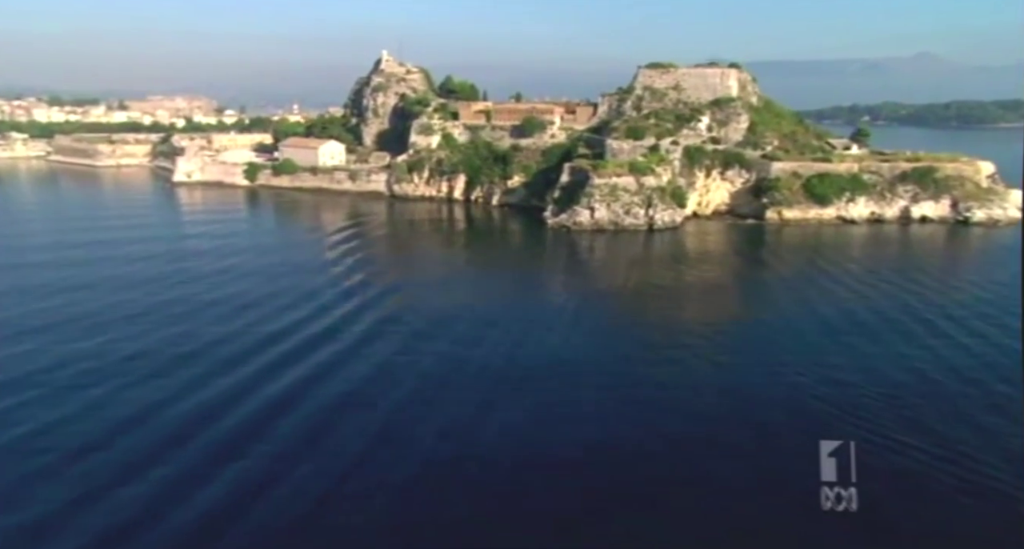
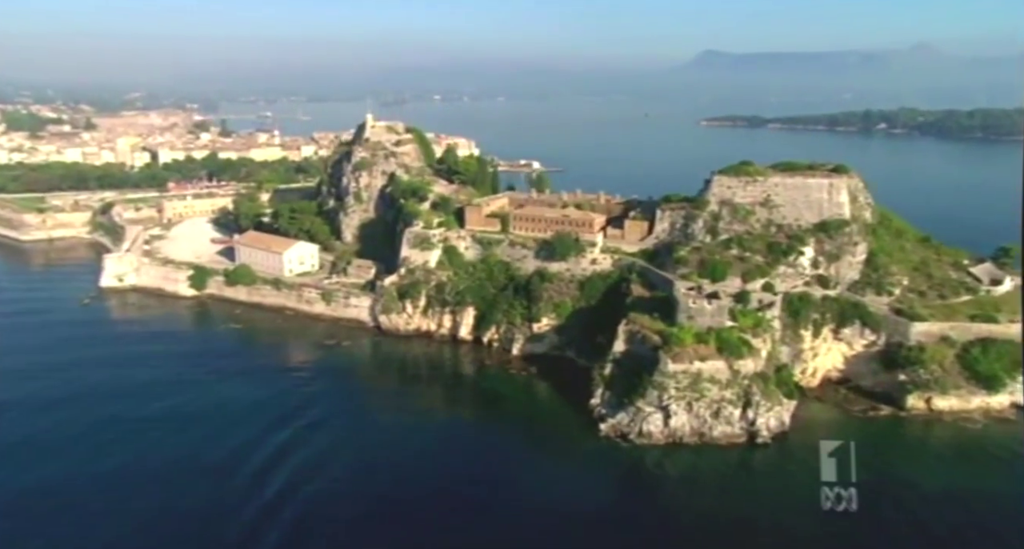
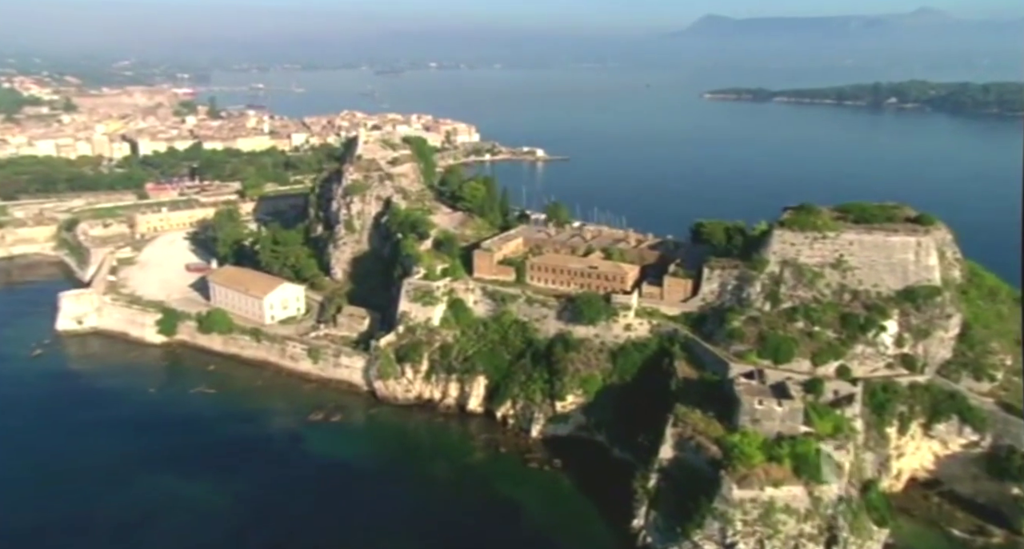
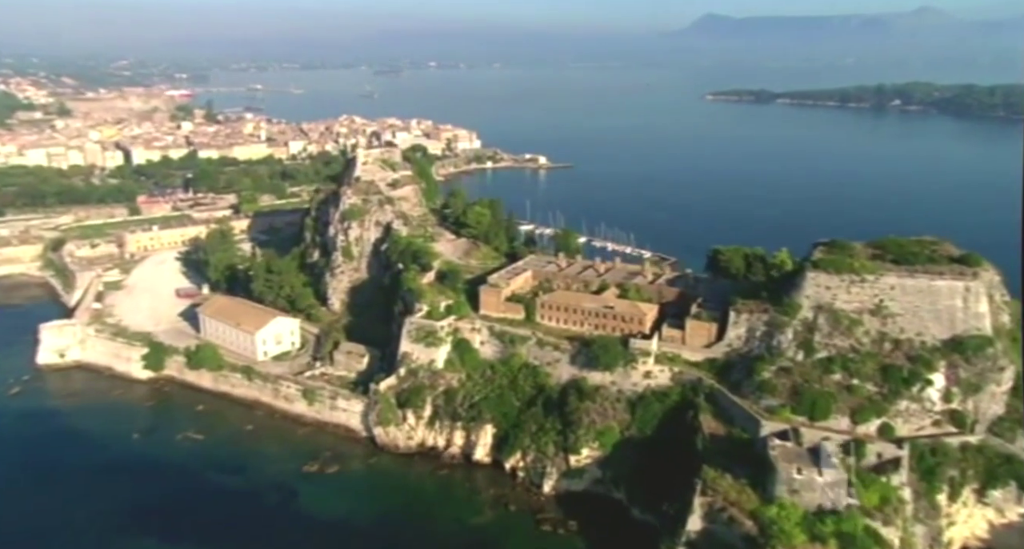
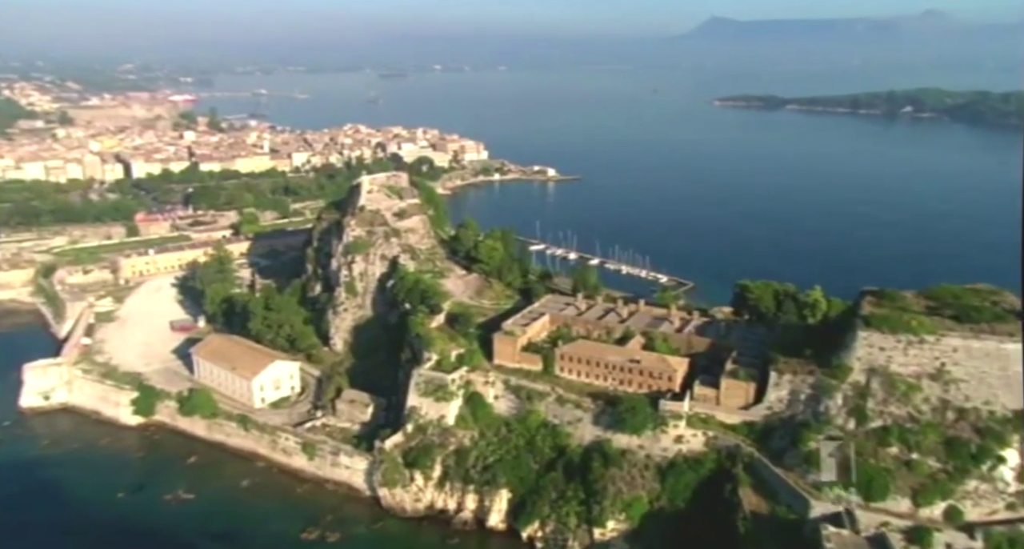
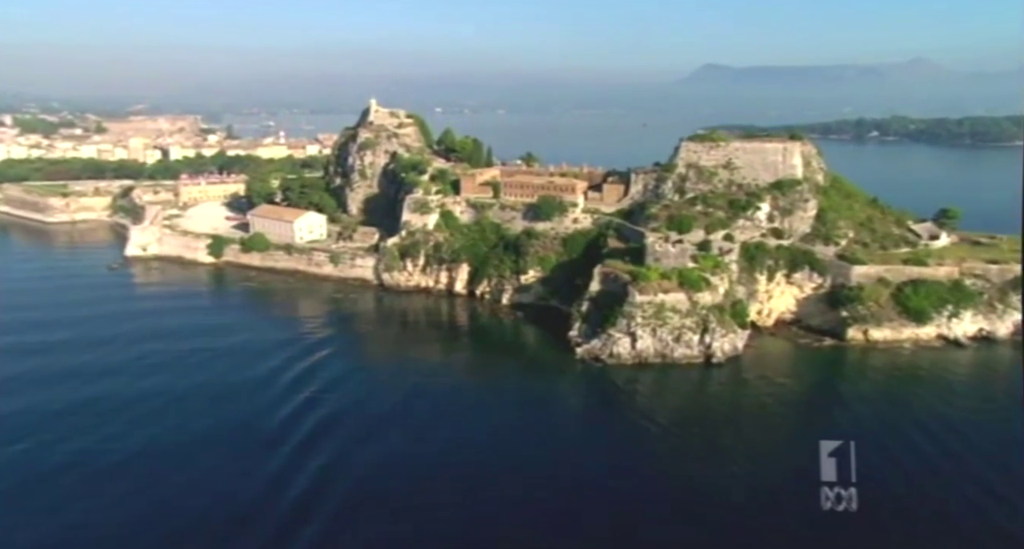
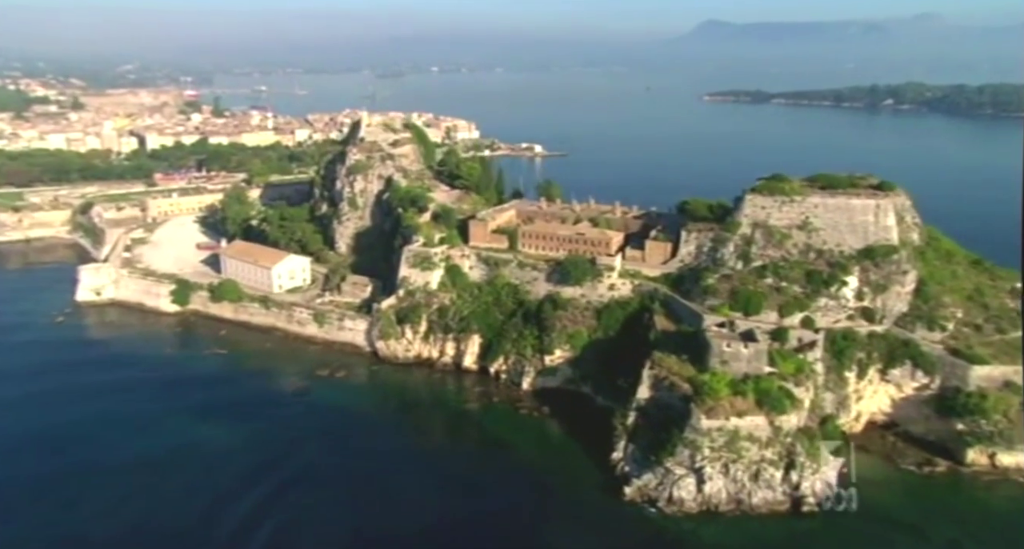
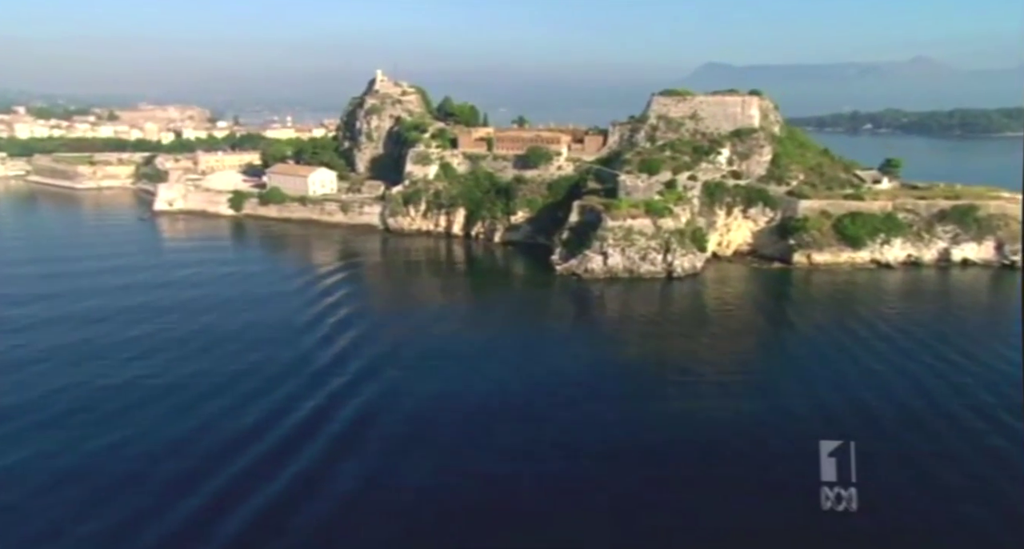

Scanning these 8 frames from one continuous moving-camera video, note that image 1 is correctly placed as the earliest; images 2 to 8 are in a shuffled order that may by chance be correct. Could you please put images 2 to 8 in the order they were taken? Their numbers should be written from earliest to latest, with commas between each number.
8, 6, 2, 7, 3, 4, 5
